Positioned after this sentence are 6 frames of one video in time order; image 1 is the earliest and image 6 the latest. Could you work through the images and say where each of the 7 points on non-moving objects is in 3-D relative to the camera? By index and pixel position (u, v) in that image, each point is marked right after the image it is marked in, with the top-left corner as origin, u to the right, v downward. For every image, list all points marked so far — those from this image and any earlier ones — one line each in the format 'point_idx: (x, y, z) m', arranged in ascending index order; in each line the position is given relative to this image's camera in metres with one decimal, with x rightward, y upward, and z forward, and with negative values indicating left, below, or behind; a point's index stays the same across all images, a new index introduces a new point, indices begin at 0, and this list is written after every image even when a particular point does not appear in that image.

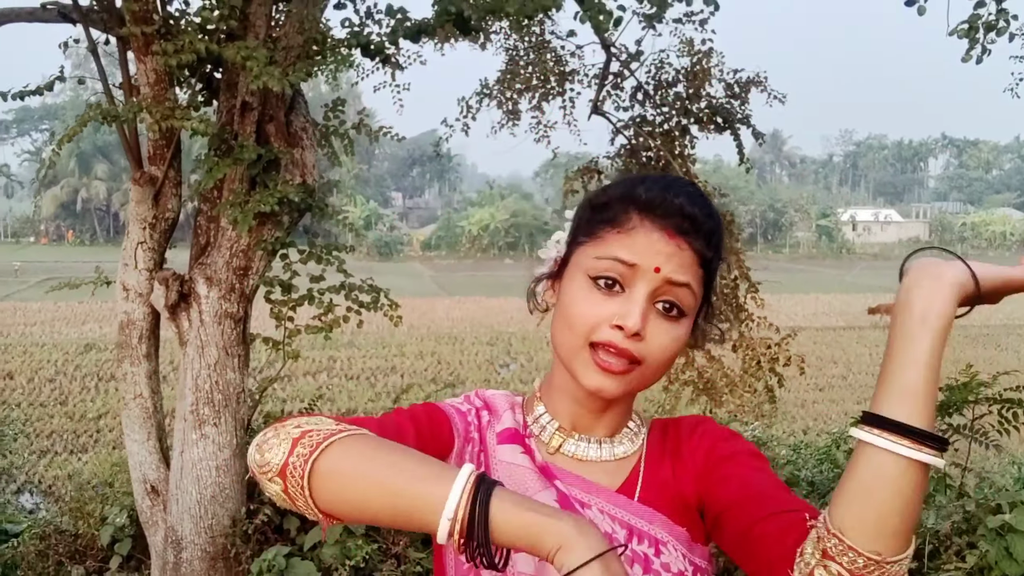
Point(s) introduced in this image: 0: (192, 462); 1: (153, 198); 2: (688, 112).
0: (-1.3, -0.7, +3.9) m
1: (-1.5, +0.4, +3.9) m
2: (+0.9, +0.9, +4.6) m
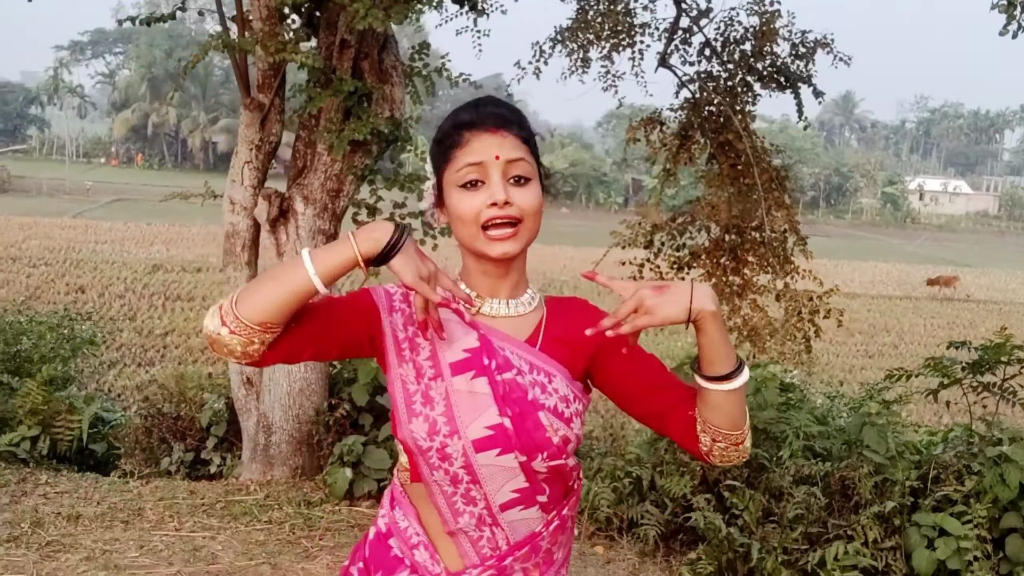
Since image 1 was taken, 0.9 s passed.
0: (-1.1, -0.3, +4.4) m
1: (-1.2, +0.8, +4.4) m
2: (+1.3, +1.2, +4.9) m
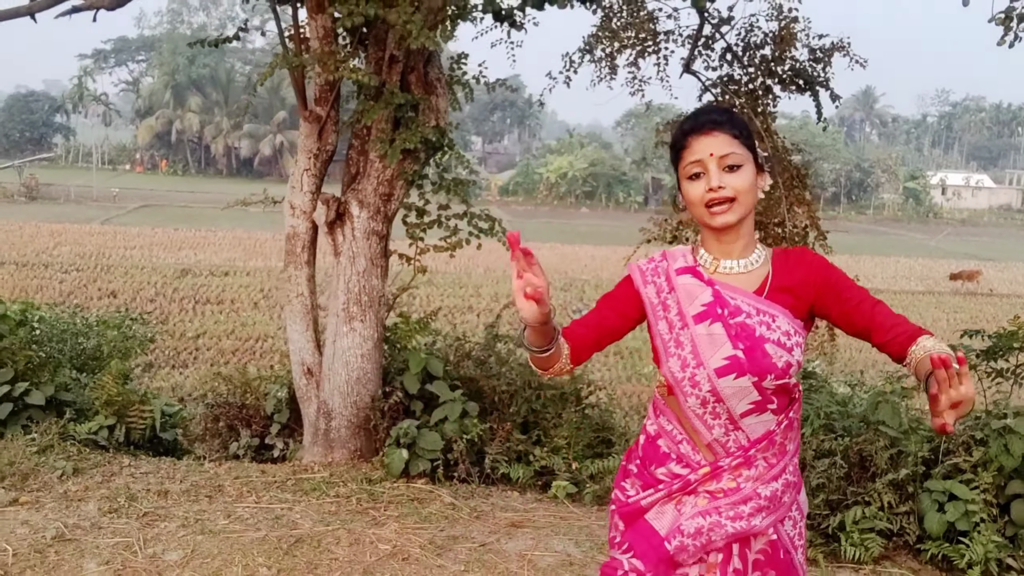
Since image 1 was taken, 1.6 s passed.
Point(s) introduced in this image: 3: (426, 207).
0: (-0.9, -0.3, +4.8) m
1: (-1.0, +0.8, +4.8) m
2: (+1.5, +1.2, +5.2) m
3: (-0.5, +0.4, +5.0) m
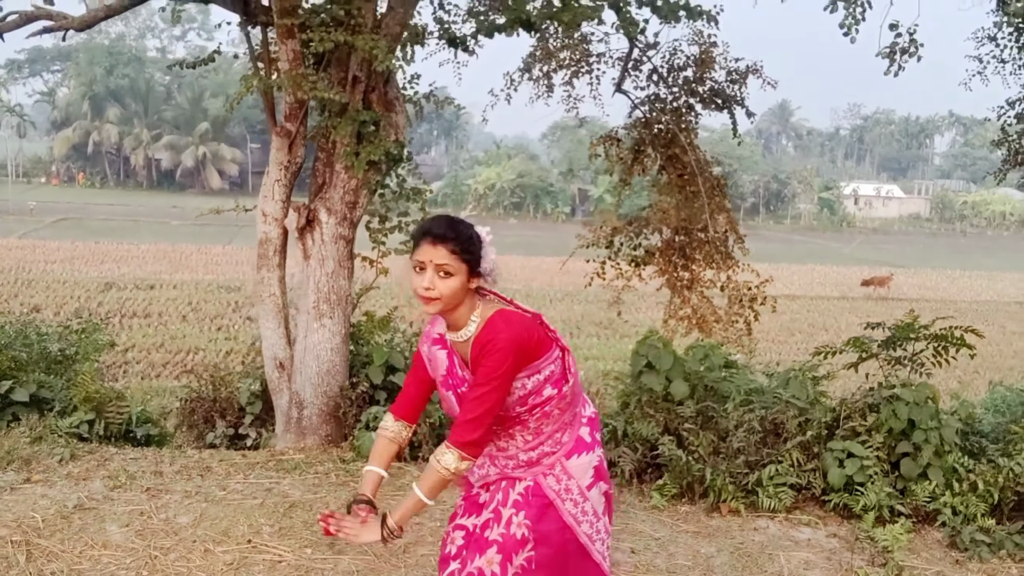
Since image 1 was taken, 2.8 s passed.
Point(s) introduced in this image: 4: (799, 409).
0: (-1.1, -0.3, +5.3) m
1: (-1.3, +0.8, +5.2) m
2: (+1.2, +1.2, +5.9) m
3: (-0.7, +0.4, +5.5) m
4: (+1.4, -0.6, +4.4) m
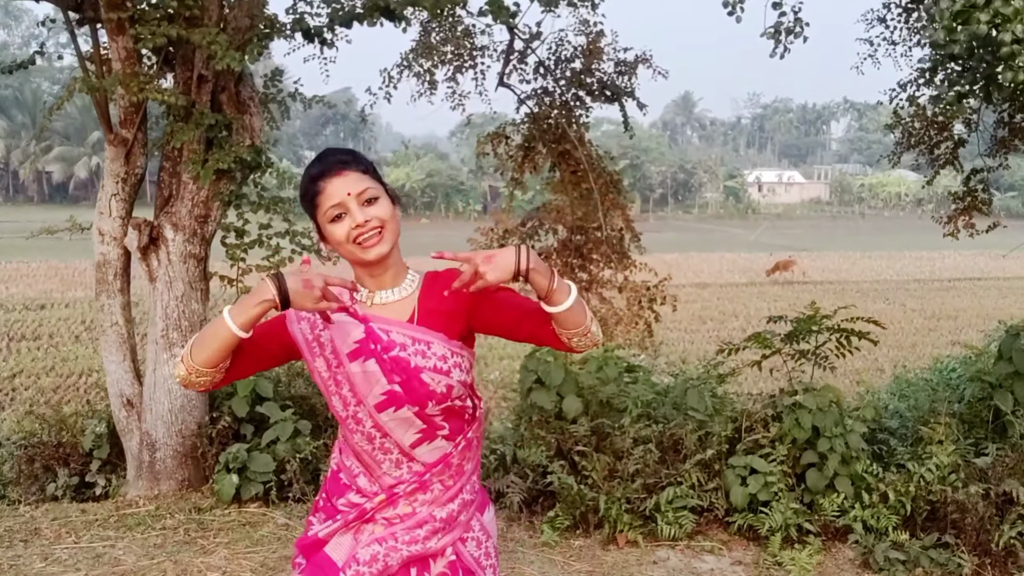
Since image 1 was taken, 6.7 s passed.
0: (-1.8, -0.4, +4.7) m
1: (-2.0, +0.7, +4.7) m
2: (+0.4, +1.2, +5.5) m
3: (-1.4, +0.3, +5.0) m
4: (+0.8, -0.6, +4.0) m
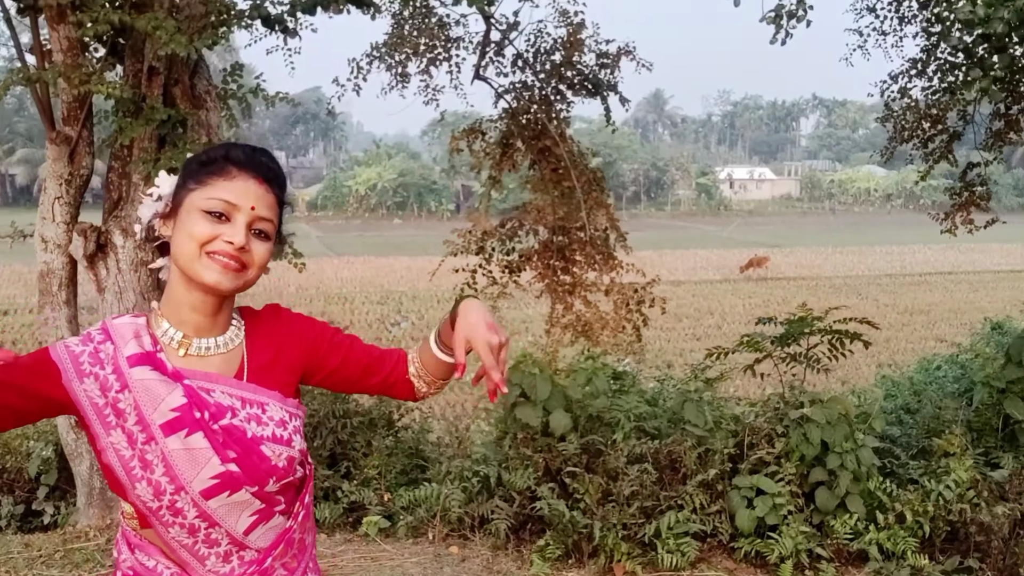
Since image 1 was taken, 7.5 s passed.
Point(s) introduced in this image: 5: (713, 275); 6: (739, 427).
0: (-1.8, -0.5, +4.3) m
1: (-2.0, +0.6, +4.3) m
2: (+0.3, +1.2, +5.2) m
3: (-1.5, +0.3, +4.6) m
4: (+0.8, -0.6, +3.7) m
5: (+3.4, +0.2, +15.4) m
6: (+0.9, -0.6, +3.8) m
